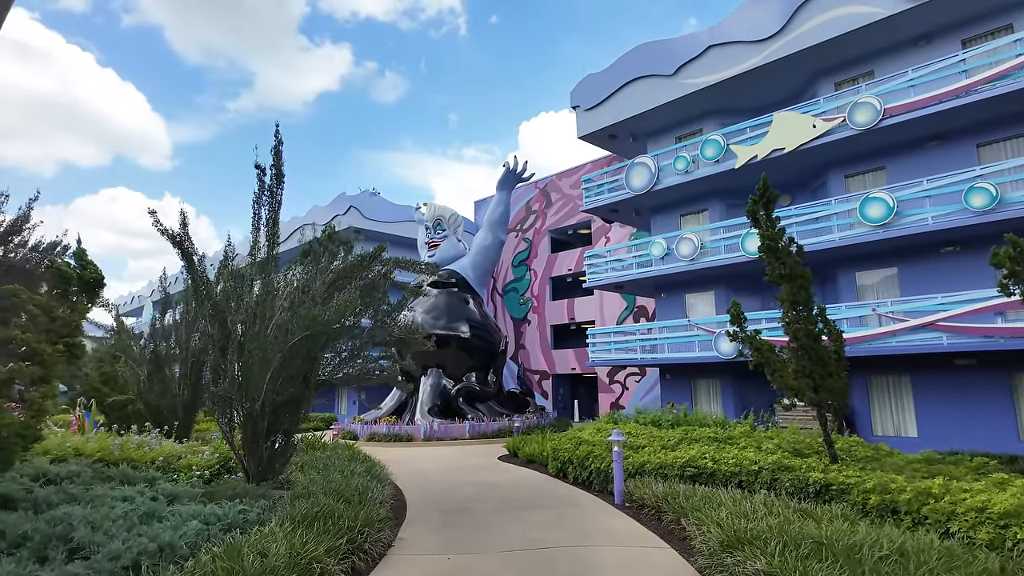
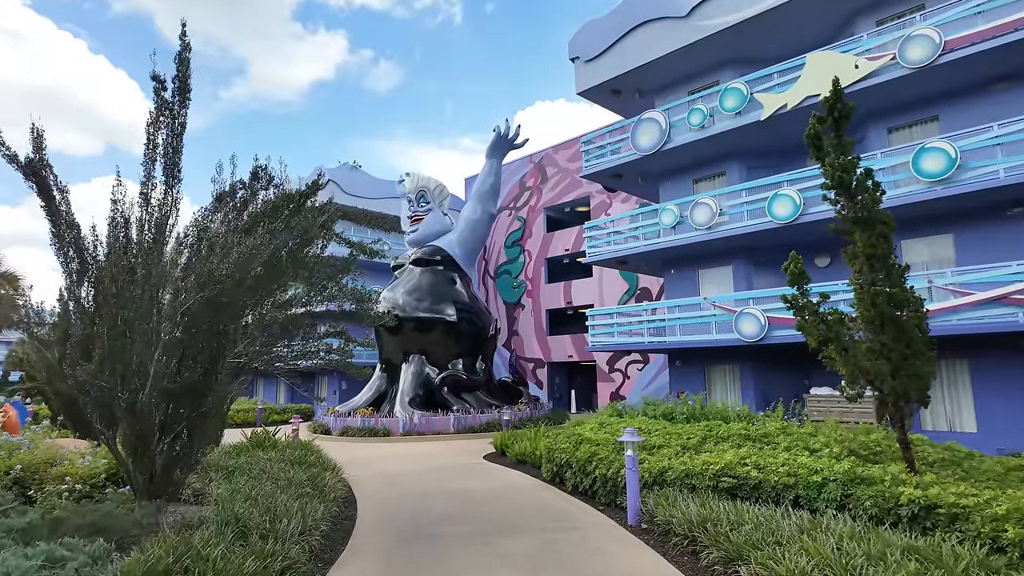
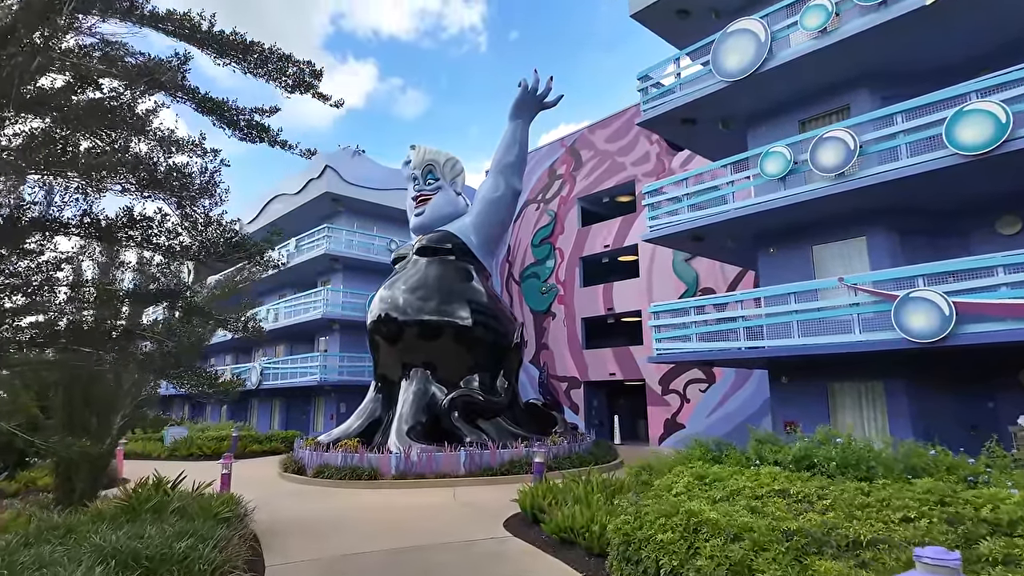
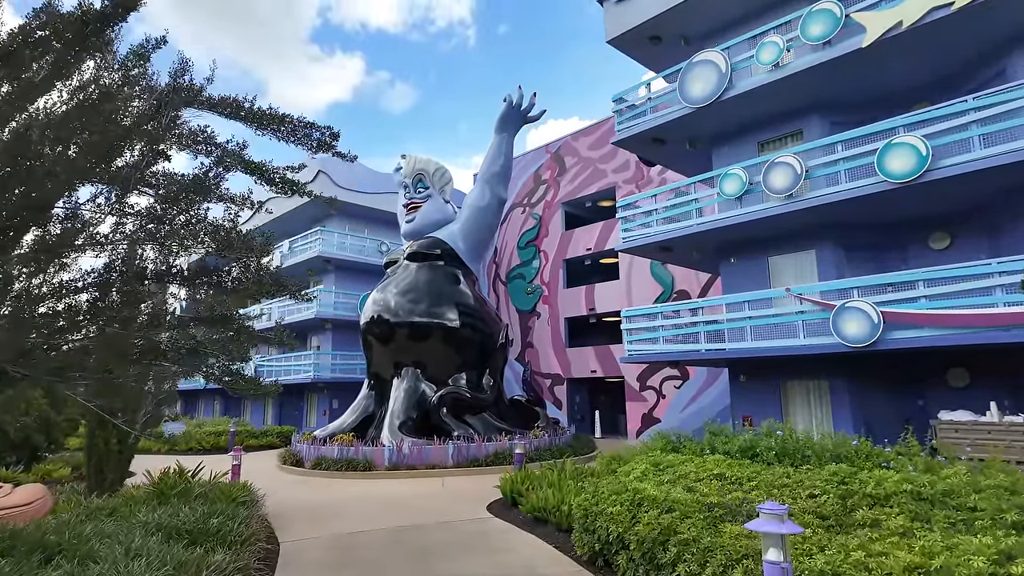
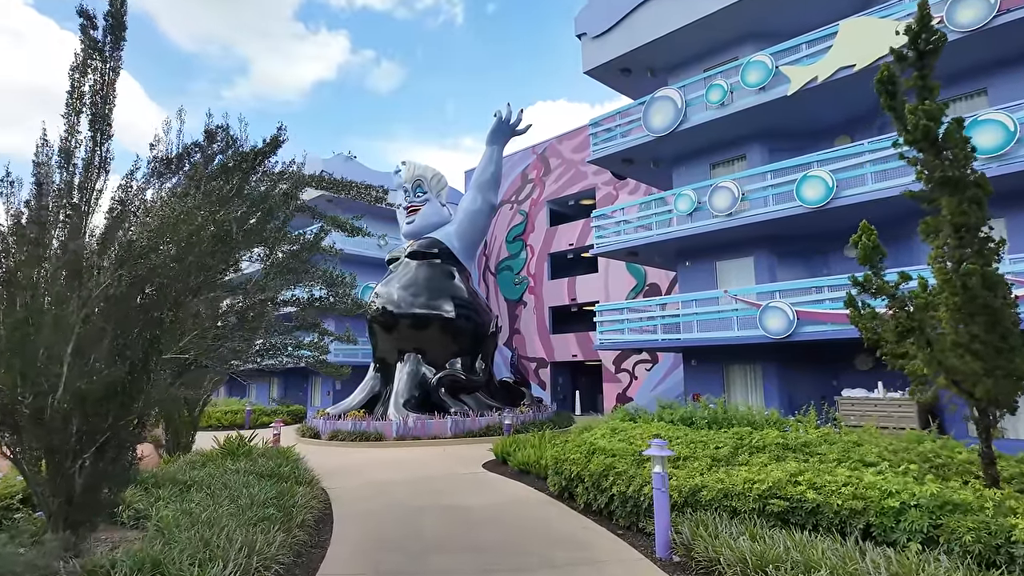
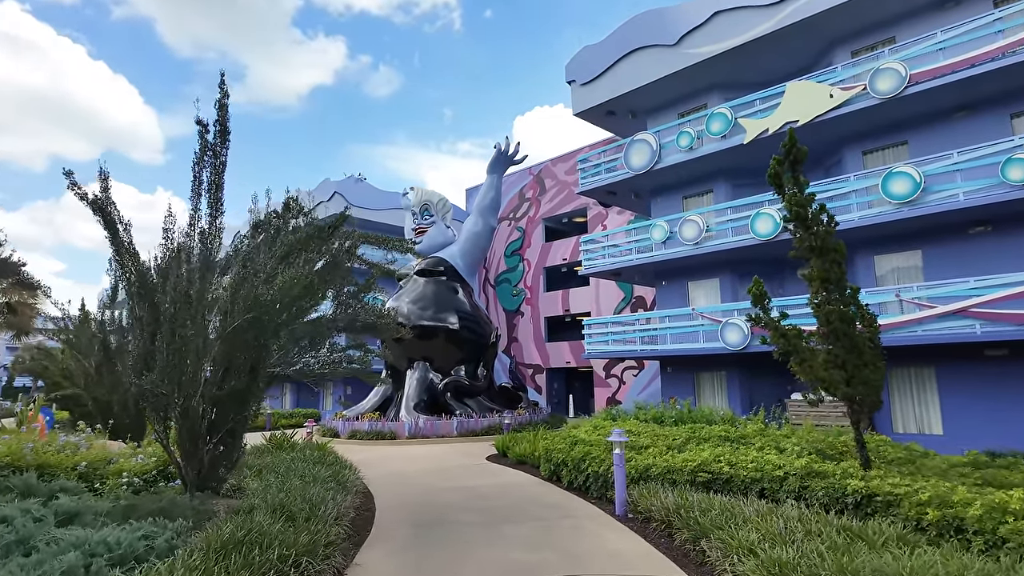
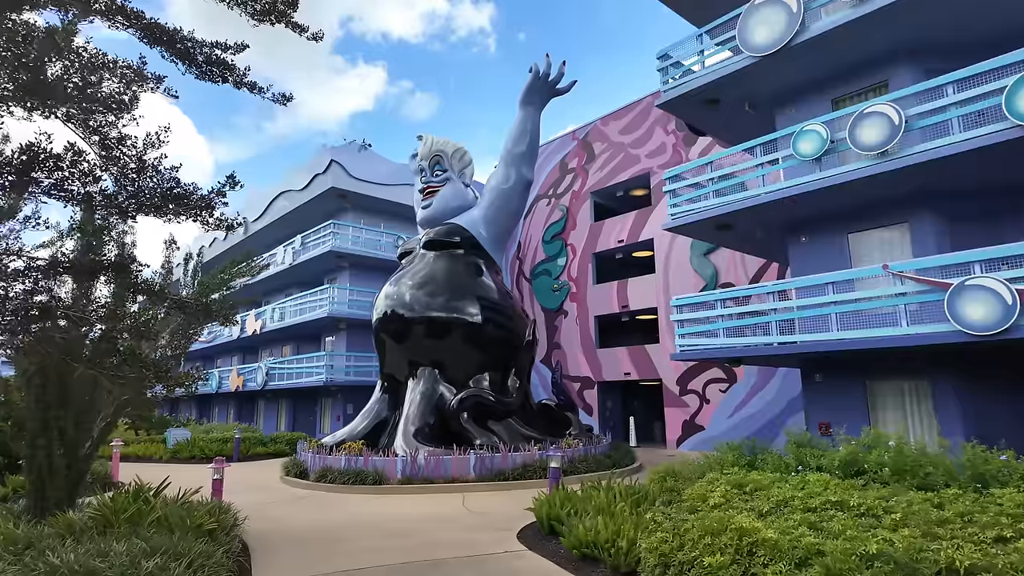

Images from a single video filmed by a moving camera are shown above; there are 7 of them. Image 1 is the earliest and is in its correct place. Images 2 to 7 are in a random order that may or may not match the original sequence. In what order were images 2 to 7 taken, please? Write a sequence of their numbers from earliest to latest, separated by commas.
6, 2, 5, 4, 3, 7
